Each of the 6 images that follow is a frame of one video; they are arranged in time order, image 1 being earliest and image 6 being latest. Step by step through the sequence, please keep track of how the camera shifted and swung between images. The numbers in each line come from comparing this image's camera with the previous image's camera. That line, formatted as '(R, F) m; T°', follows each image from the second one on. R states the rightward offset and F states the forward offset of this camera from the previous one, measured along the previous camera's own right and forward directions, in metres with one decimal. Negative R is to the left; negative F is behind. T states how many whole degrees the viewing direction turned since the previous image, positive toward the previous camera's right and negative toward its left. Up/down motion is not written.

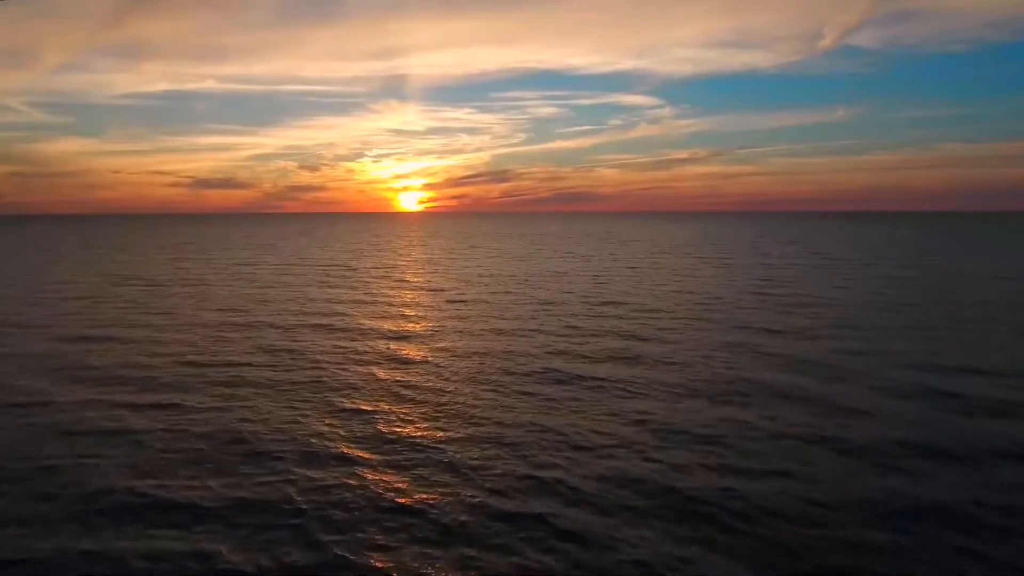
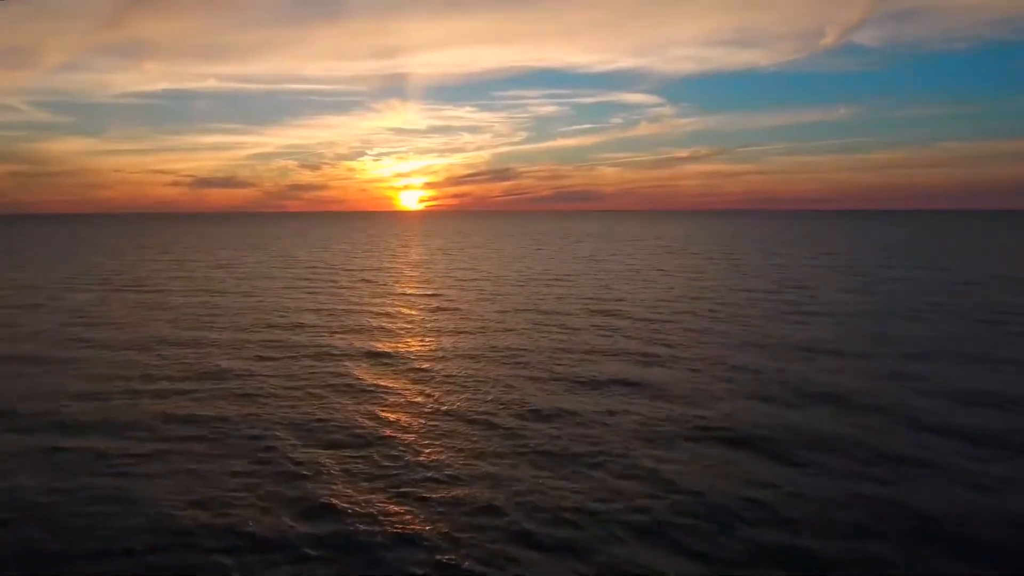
(+0.2, +1.9) m; 0°
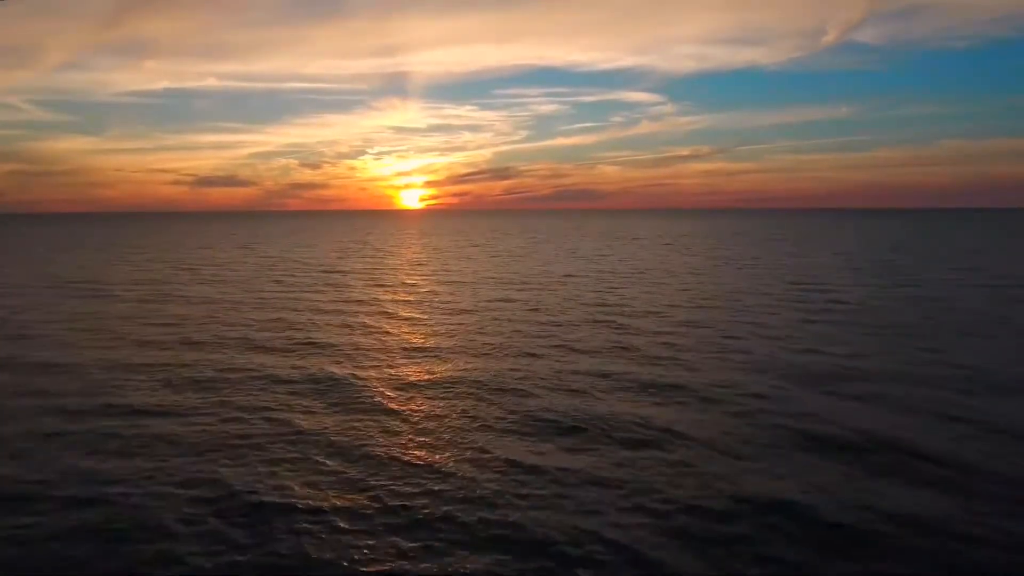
(+0.2, +3.1) m; 0°
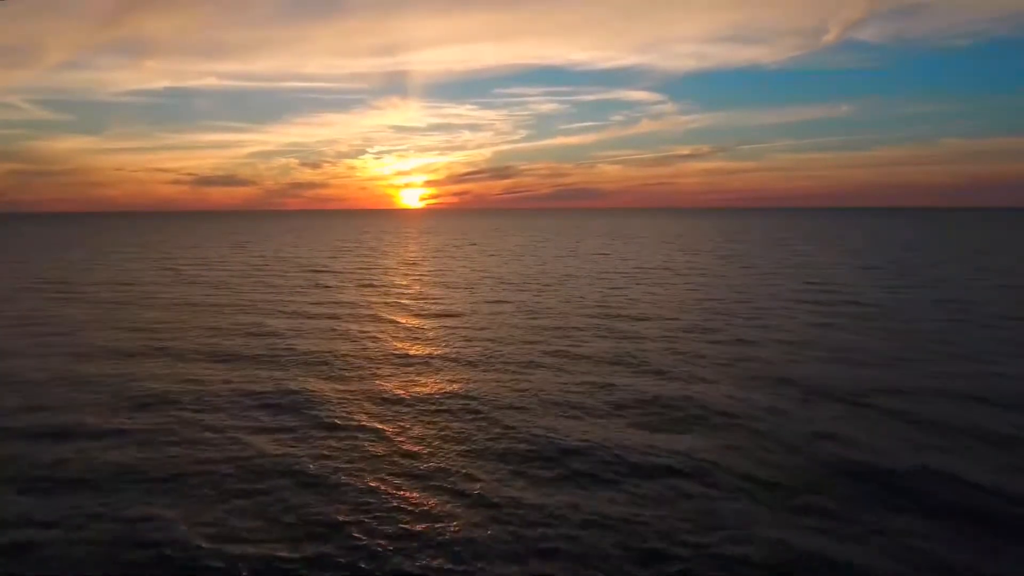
(+0.1, +2.0) m; 0°
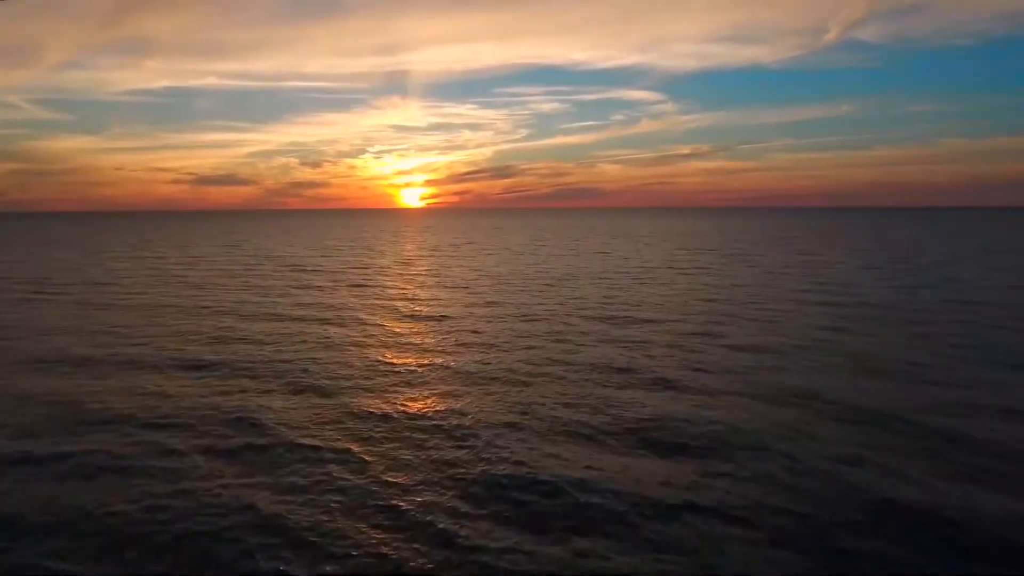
(+0.1, +2.1) m; 0°
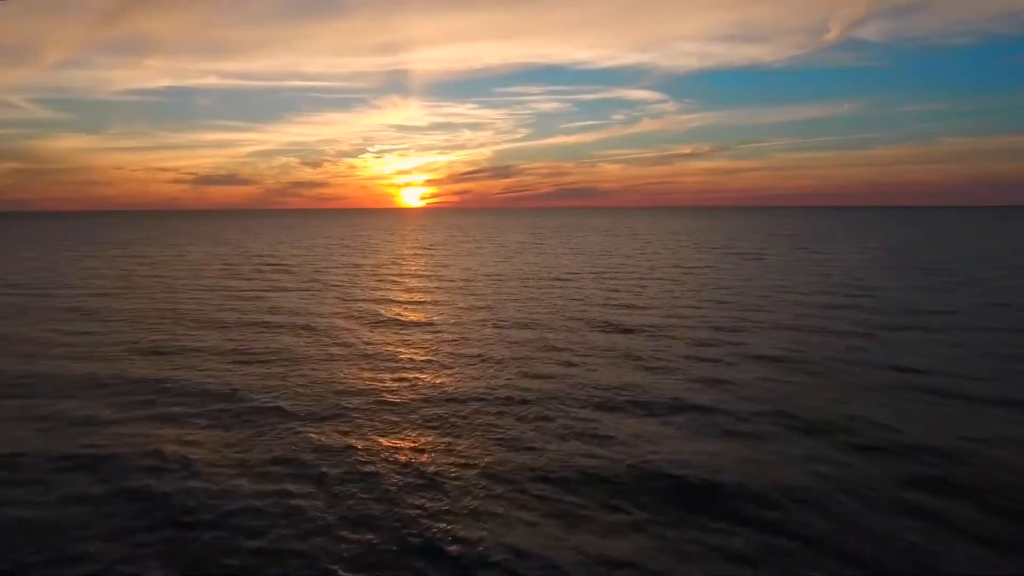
(+0.1, +3.4) m; 0°
